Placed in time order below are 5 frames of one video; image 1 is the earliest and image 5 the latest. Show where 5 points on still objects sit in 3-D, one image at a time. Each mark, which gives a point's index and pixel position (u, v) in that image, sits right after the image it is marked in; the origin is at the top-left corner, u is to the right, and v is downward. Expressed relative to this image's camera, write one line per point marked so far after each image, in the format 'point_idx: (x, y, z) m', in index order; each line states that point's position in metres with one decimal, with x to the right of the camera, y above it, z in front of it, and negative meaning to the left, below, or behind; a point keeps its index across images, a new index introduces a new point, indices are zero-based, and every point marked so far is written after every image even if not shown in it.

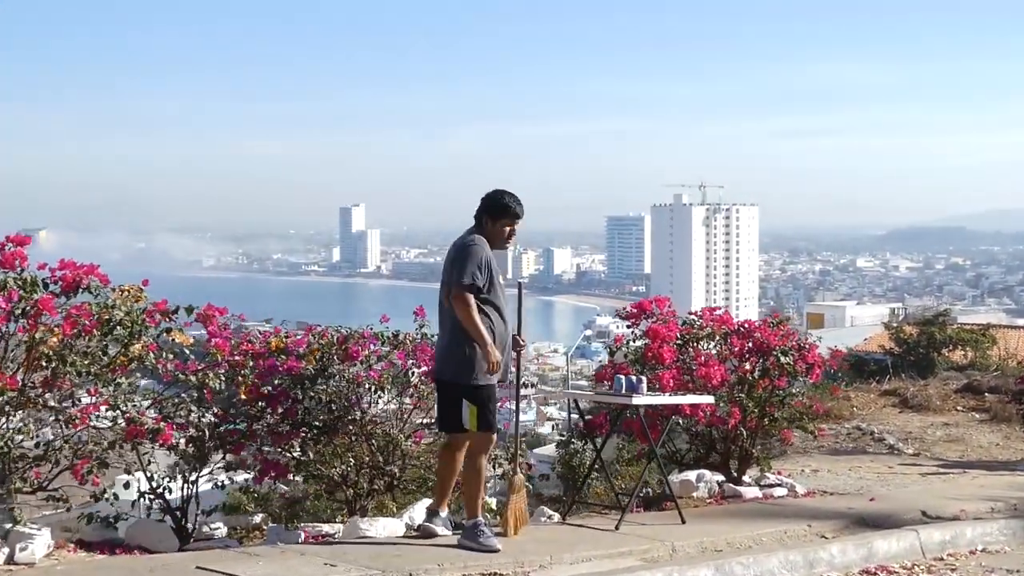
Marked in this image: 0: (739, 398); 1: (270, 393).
0: (+1.6, -0.8, +8.1) m
1: (-1.2, -0.5, +5.8) m
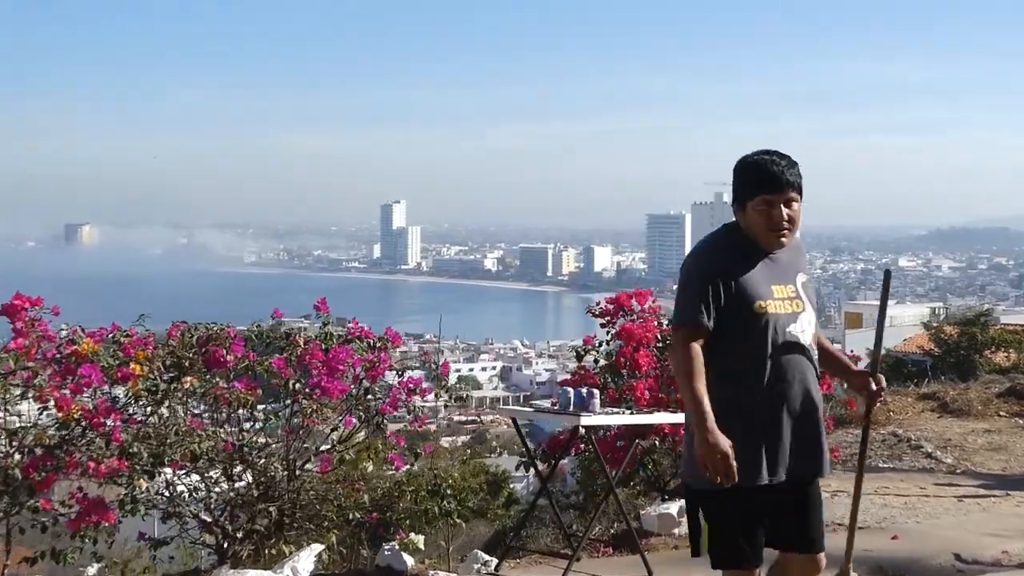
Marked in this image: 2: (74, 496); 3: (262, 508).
0: (+1.3, -0.7, +6.7) m
1: (-1.6, -0.5, +4.4) m
2: (-1.7, -0.8, +4.5) m
3: (-1.1, -1.0, +5.0) m
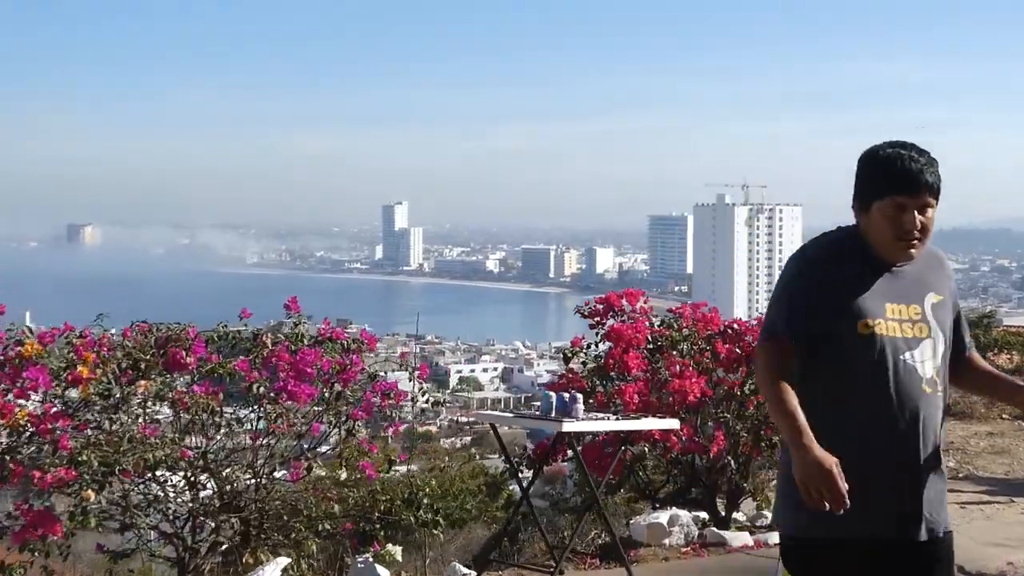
0: (+1.2, -0.7, +6.4) m
1: (-1.7, -0.5, +4.2) m
2: (-1.8, -0.8, +4.3) m
3: (-1.2, -1.0, +4.7) m
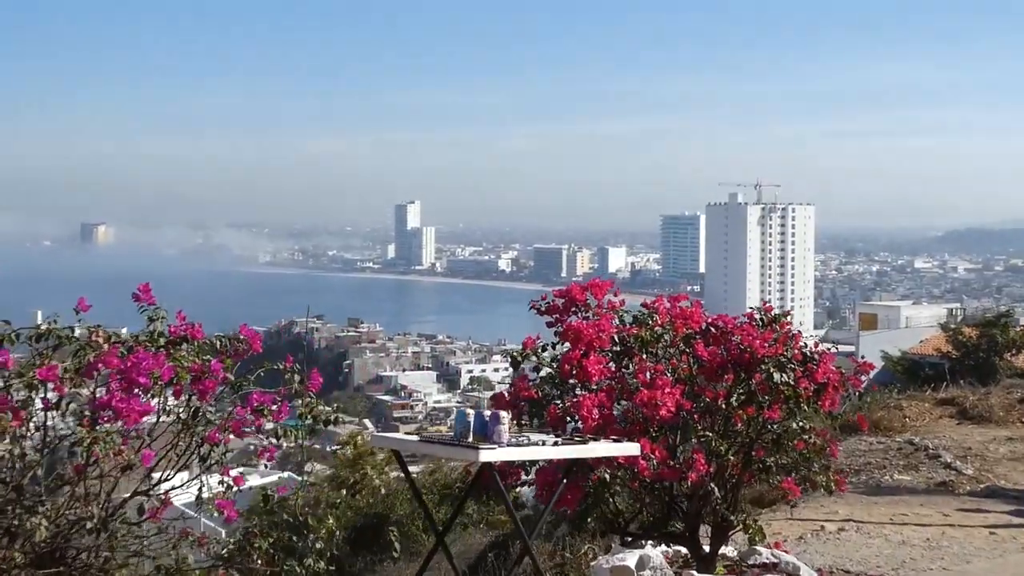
0: (+0.9, -0.7, +5.2) m
1: (-2.0, -0.4, +3.0) m
2: (-2.1, -0.8, +3.2) m
3: (-1.5, -0.9, +3.6) m
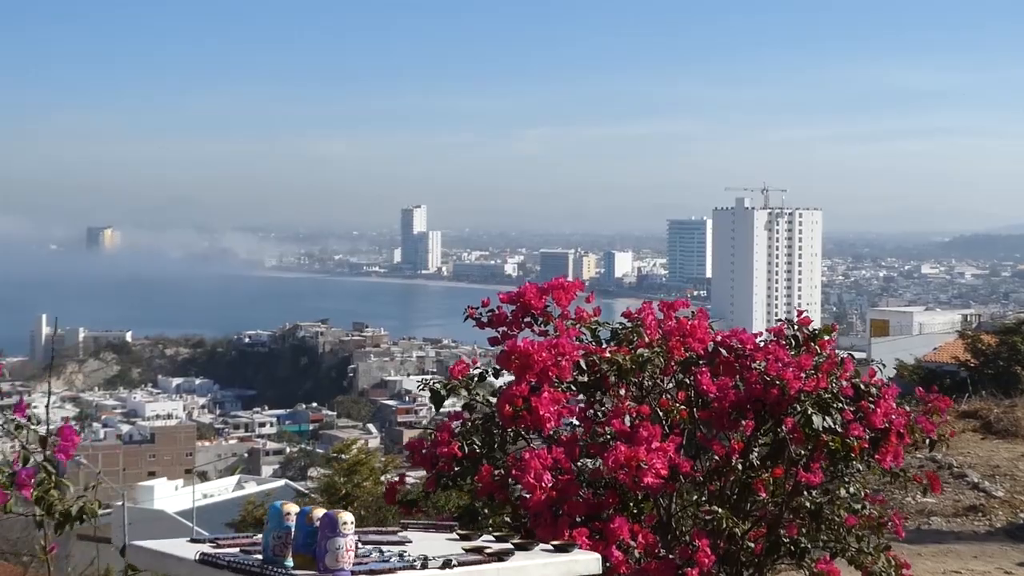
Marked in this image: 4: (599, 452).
0: (+0.6, -0.7, +3.5) m
1: (-2.3, -0.4, +1.4) m
2: (-2.4, -0.8, +1.5) m
3: (-1.8, -0.9, +1.9) m
4: (+0.3, -0.5, +3.5) m
